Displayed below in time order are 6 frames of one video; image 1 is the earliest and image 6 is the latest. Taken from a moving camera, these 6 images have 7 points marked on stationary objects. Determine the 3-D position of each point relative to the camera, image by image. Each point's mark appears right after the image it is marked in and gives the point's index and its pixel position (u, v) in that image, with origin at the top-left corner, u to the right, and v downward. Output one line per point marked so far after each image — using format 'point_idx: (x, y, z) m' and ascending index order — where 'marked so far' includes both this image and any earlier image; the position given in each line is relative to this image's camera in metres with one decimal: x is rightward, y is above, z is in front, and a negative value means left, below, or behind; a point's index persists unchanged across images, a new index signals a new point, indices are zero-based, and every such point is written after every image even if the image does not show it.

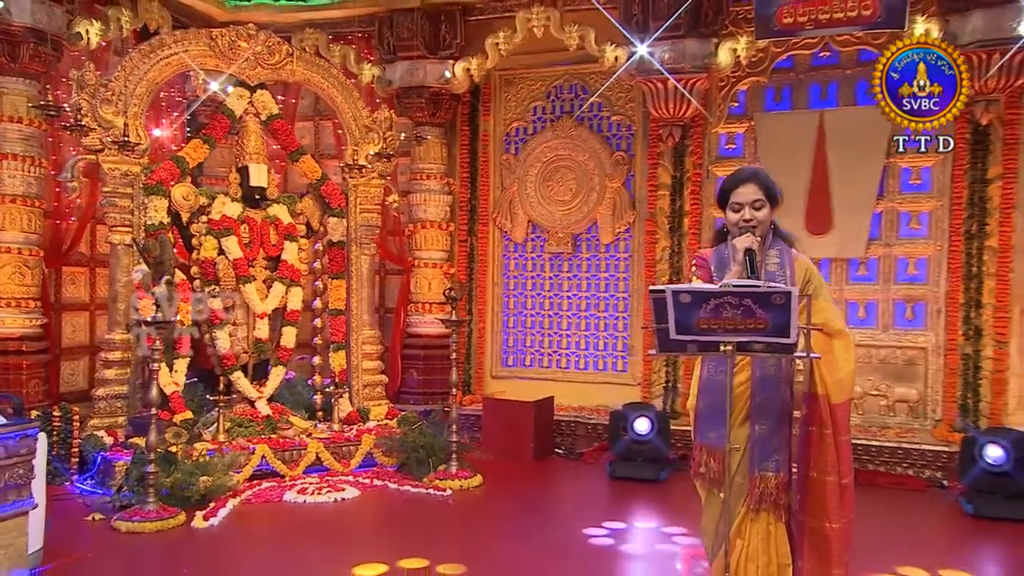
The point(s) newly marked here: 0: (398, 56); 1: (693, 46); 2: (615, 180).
0: (-0.6, +1.3, +5.1) m
1: (+0.9, +1.2, +4.6) m
2: (+0.6, +0.6, +5.0) m
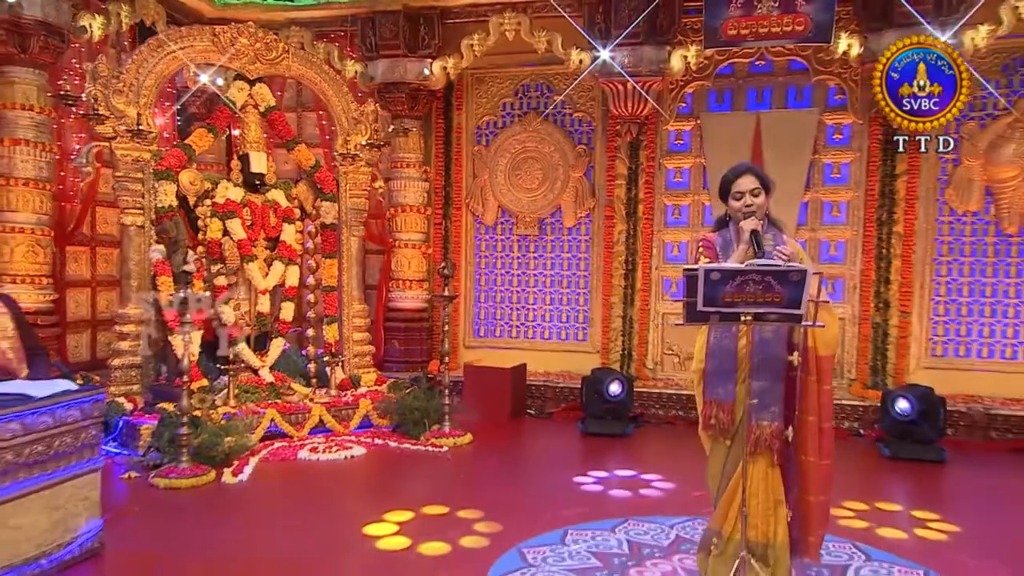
0: (-0.8, +1.4, +5.5) m
1: (+0.8, +1.4, +5.2) m
2: (+0.4, +0.7, +5.6) m
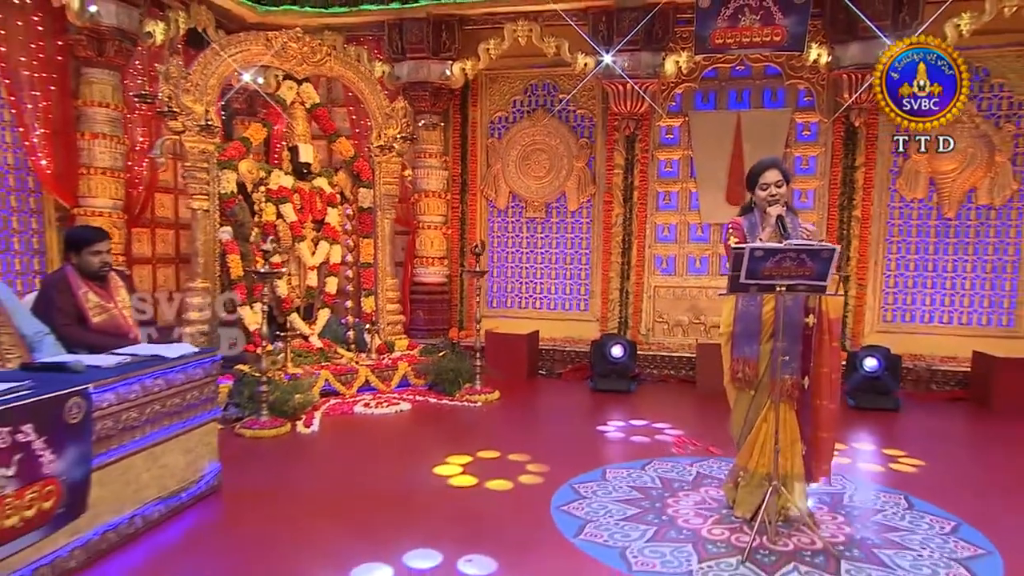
0: (-0.7, +1.6, +6.2) m
1: (+0.9, +1.5, +5.9) m
2: (+0.5, +0.9, +6.3) m
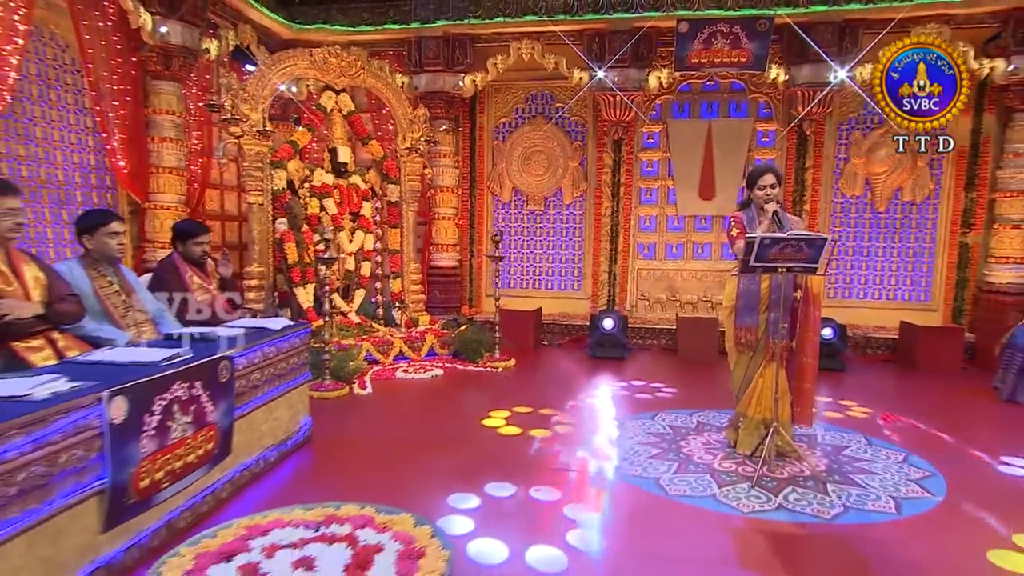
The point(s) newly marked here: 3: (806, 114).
0: (-0.7, +1.7, +7.0) m
1: (+0.9, +1.7, +6.9) m
2: (+0.5, +1.0, +7.3) m
3: (+2.3, +1.4, +7.0) m
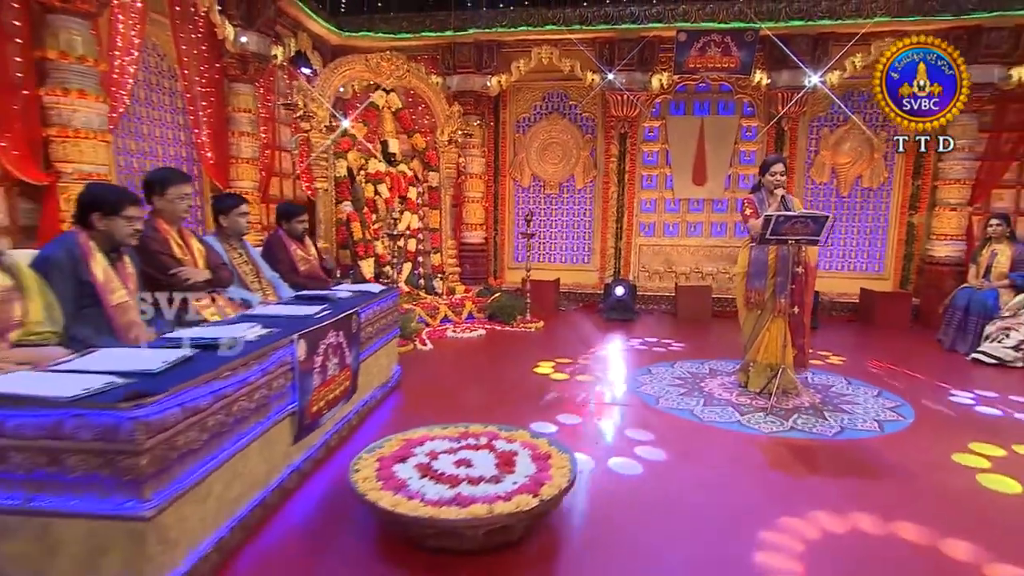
0: (-0.5, +2.0, +8.0) m
1: (+1.1, +1.9, +8.0) m
2: (+0.7, +1.3, +8.4) m
3: (+2.5, +1.6, +8.2) m
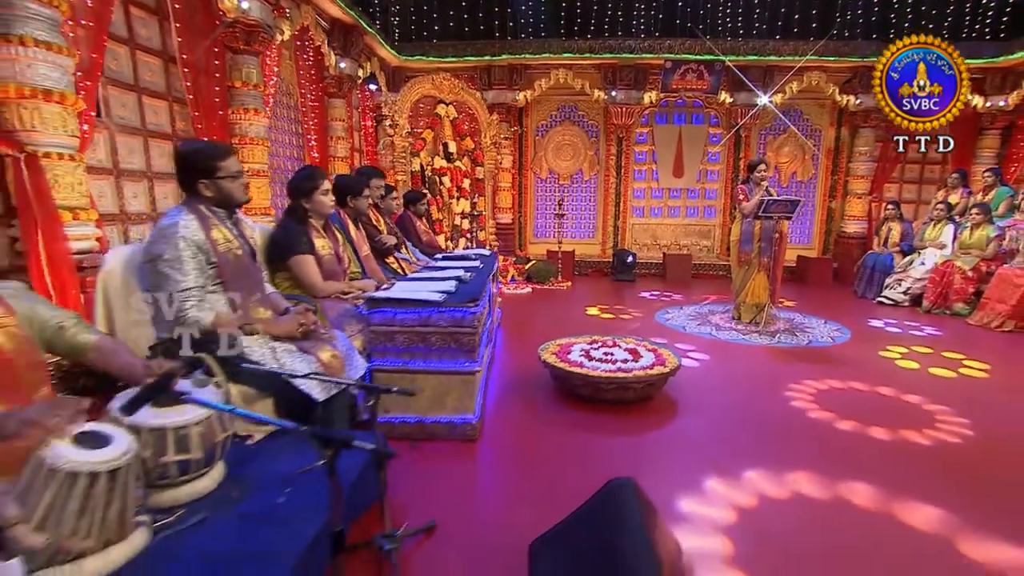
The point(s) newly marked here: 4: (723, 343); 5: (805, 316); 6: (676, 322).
0: (-0.2, +2.3, +10.2) m
1: (+1.4, +2.3, +10.5) m
2: (+0.9, +1.7, +10.8) m
3: (+2.7, +2.0, +10.9) m
4: (+1.9, -0.5, +7.8) m
5: (+2.9, -0.3, +9.0) m
6: (+1.5, -0.3, +8.5) m
